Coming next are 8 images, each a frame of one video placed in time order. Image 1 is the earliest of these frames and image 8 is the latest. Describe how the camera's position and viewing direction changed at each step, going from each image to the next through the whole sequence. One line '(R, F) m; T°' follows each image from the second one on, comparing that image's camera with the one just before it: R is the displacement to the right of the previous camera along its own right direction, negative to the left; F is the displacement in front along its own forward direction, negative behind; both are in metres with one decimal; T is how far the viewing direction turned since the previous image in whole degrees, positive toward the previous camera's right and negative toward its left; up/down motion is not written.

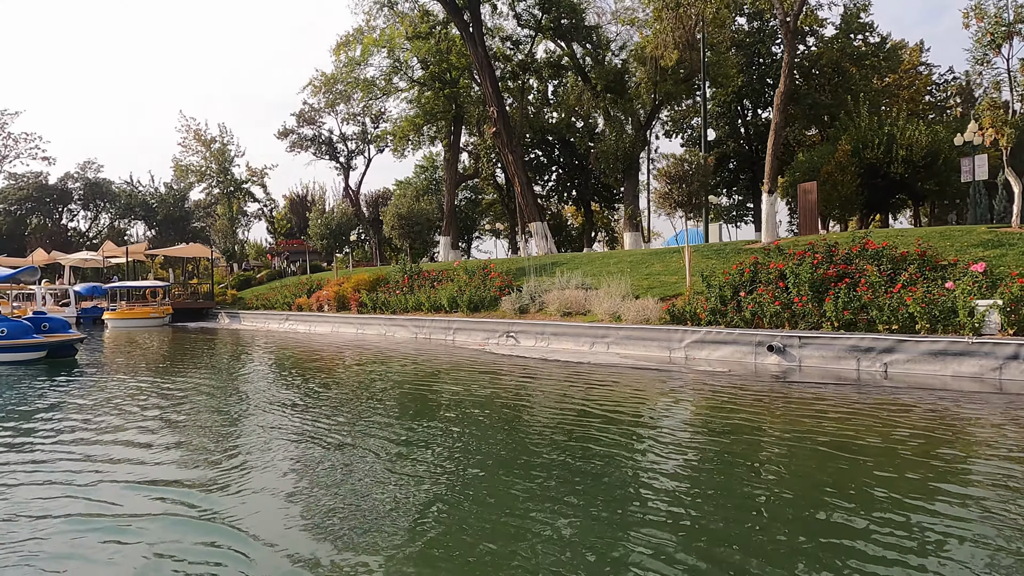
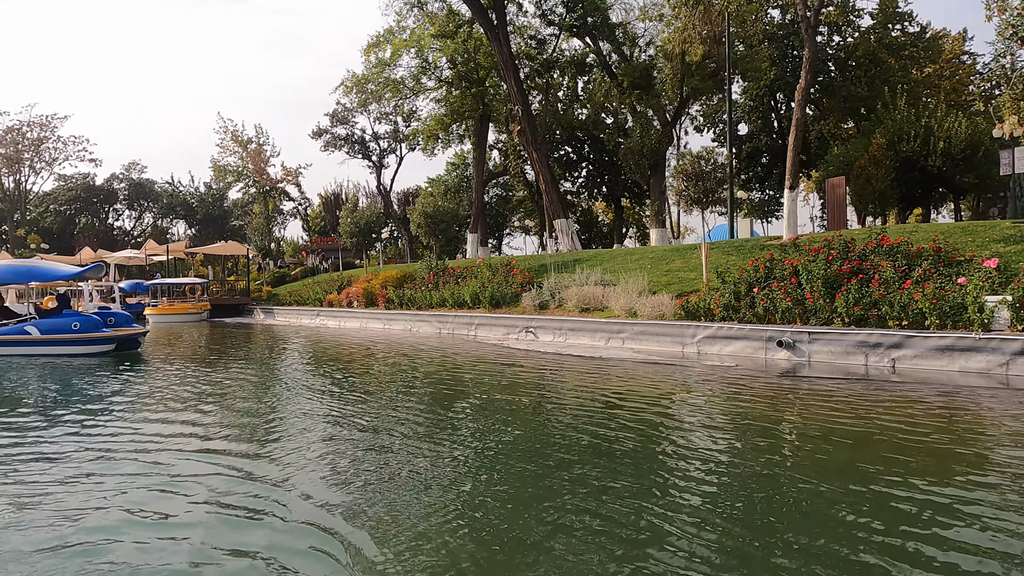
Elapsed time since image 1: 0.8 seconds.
(+0.3, -0.3) m; -3°
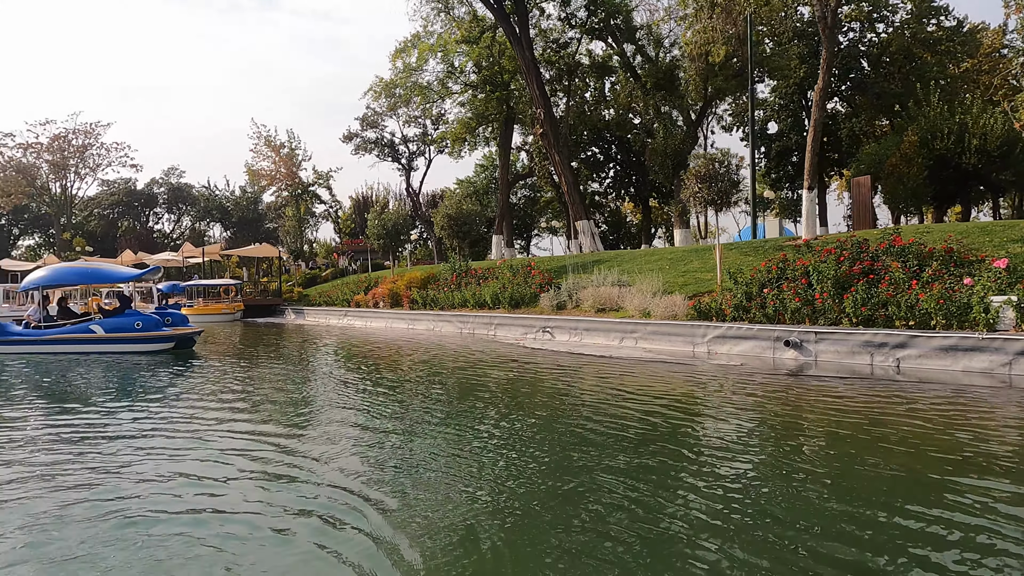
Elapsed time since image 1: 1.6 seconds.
(+0.3, -0.3) m; -3°
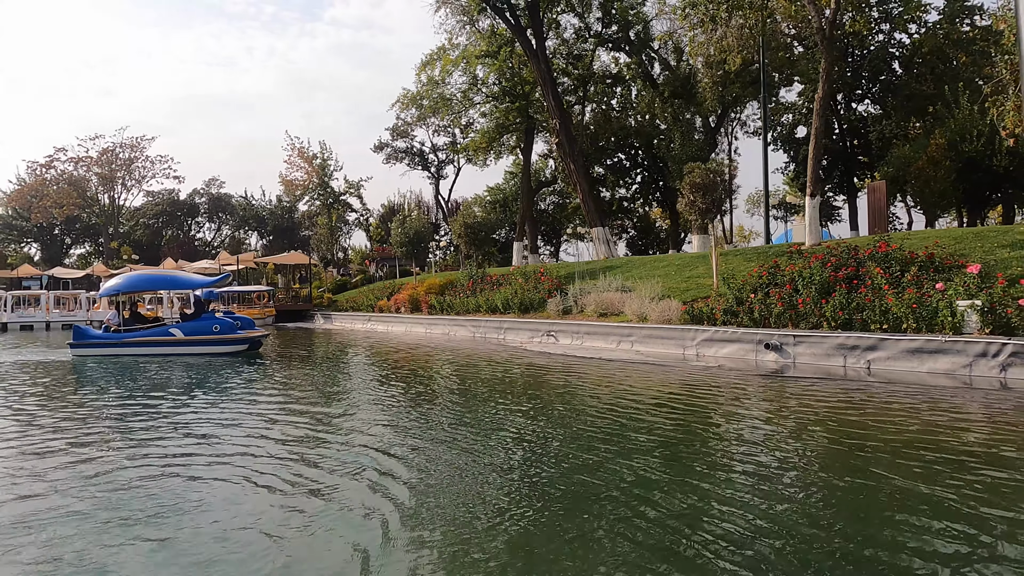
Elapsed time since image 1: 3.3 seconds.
(+0.7, -0.7) m; -3°
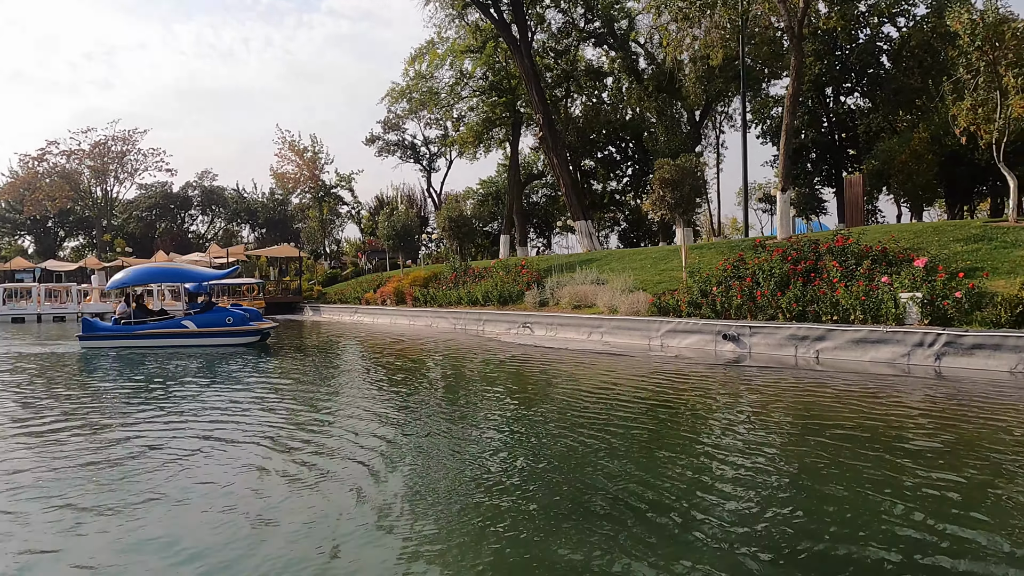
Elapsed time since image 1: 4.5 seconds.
(+0.5, -0.4) m; 0°
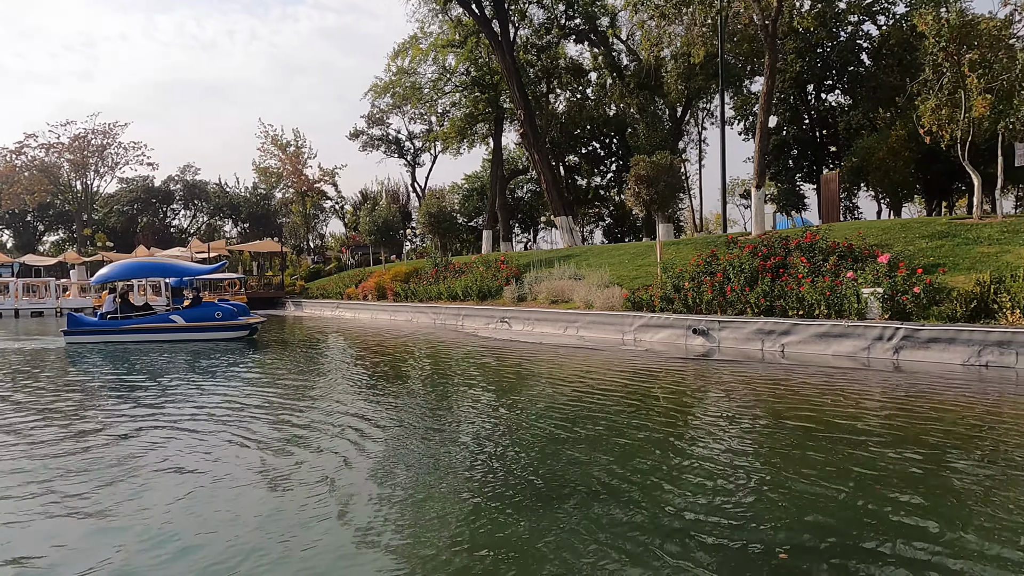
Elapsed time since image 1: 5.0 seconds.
(+0.2, -0.2) m; +1°
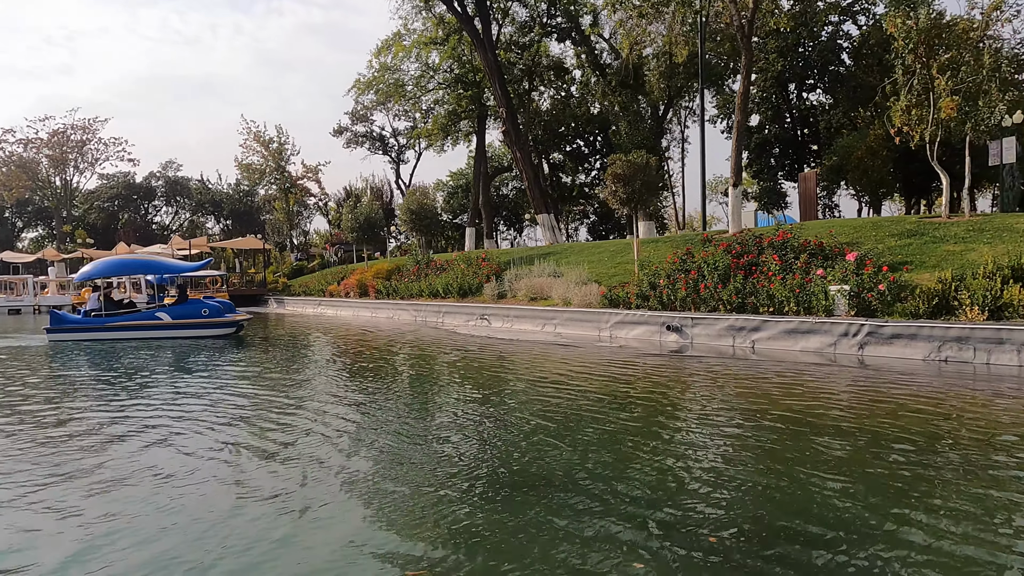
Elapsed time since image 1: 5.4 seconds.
(+0.2, -0.1) m; +1°
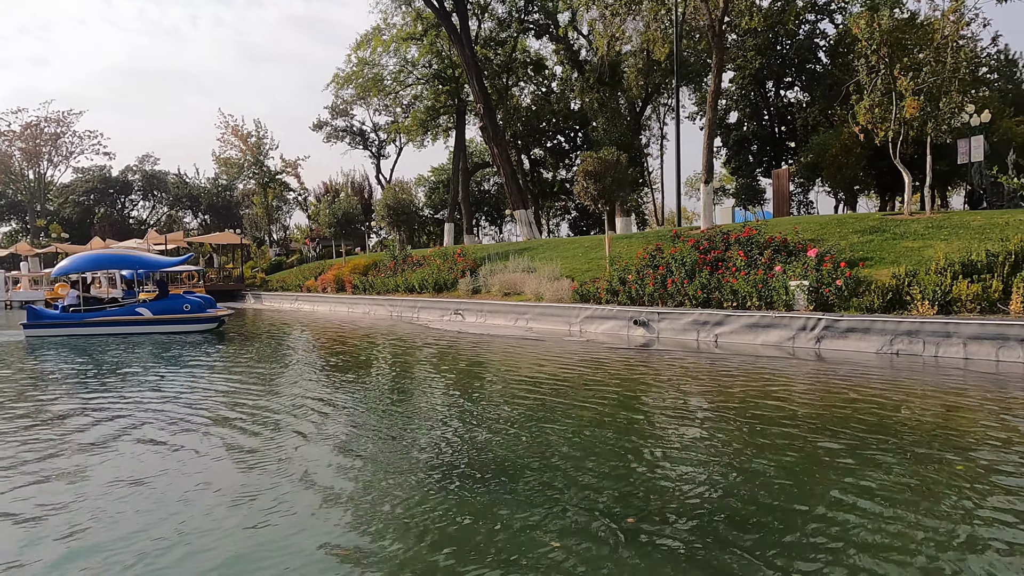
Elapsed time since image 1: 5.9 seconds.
(+0.2, -0.1) m; +1°
